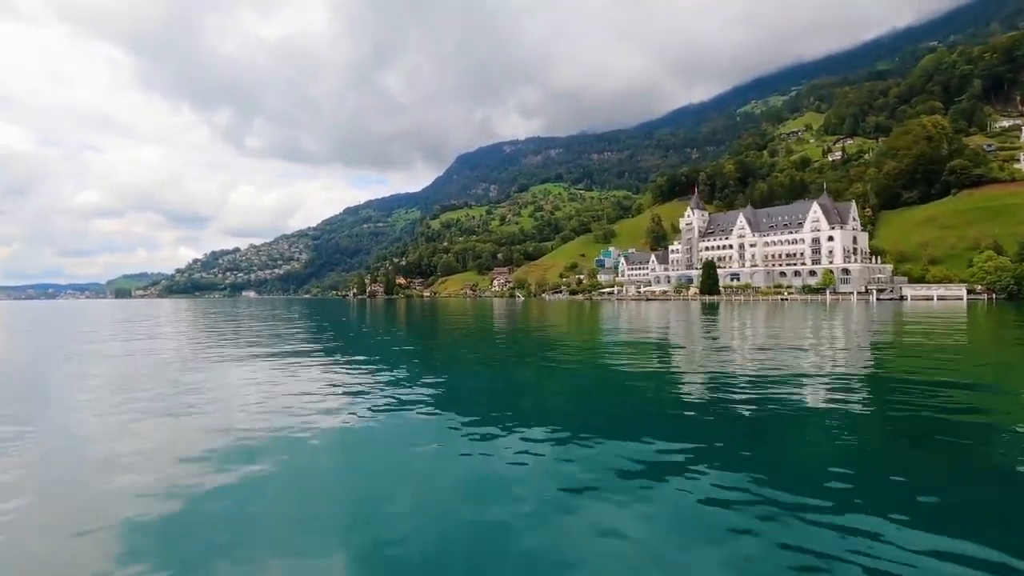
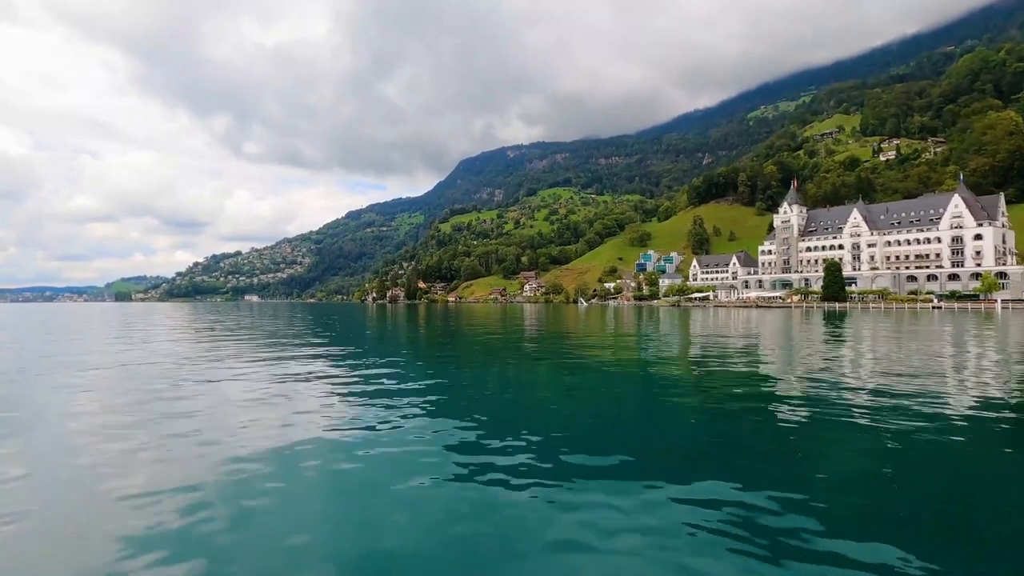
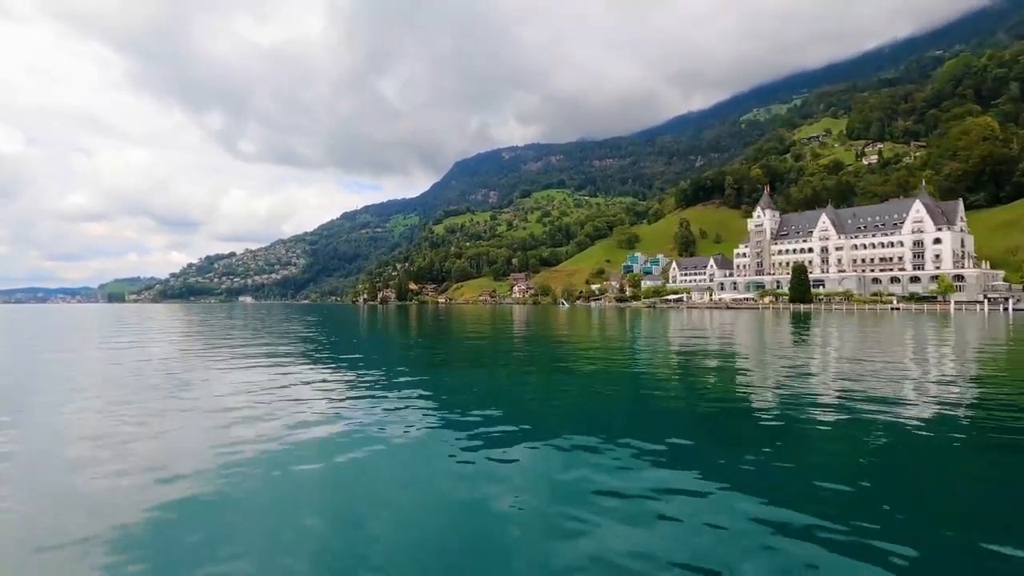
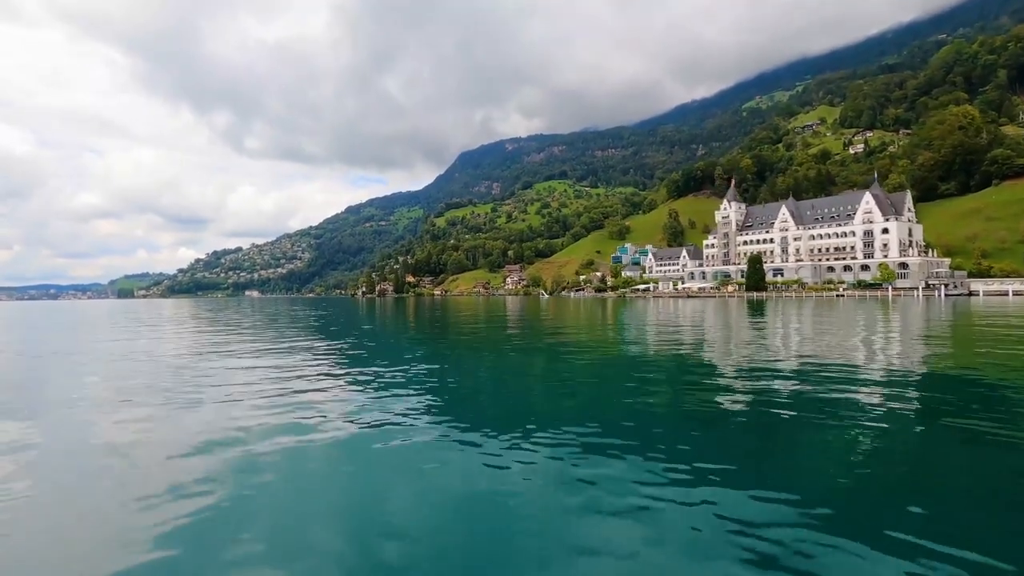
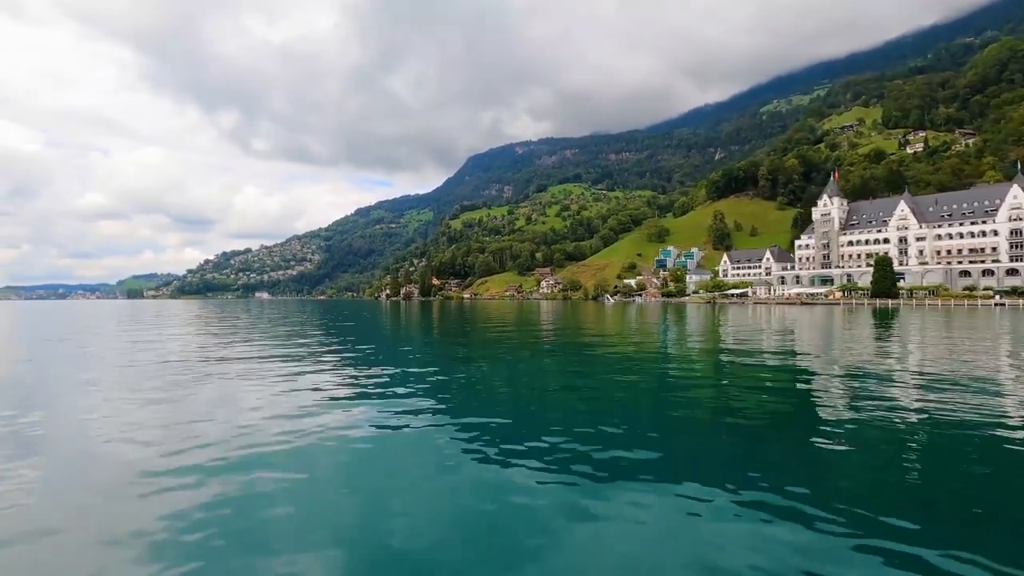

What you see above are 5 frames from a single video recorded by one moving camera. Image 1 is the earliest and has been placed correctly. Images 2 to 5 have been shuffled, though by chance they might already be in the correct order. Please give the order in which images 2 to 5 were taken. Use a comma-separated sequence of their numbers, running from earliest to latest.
4, 3, 2, 5
